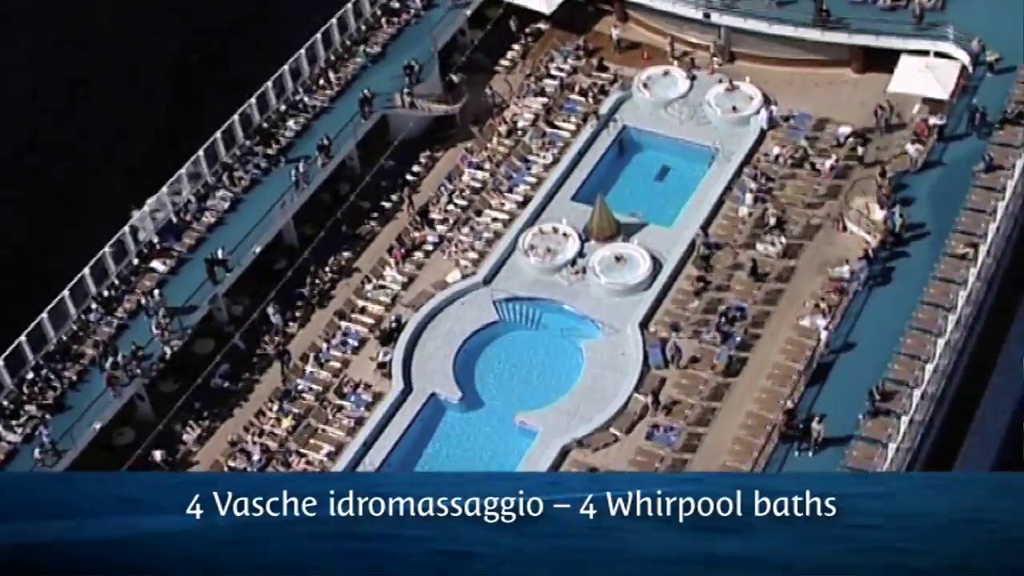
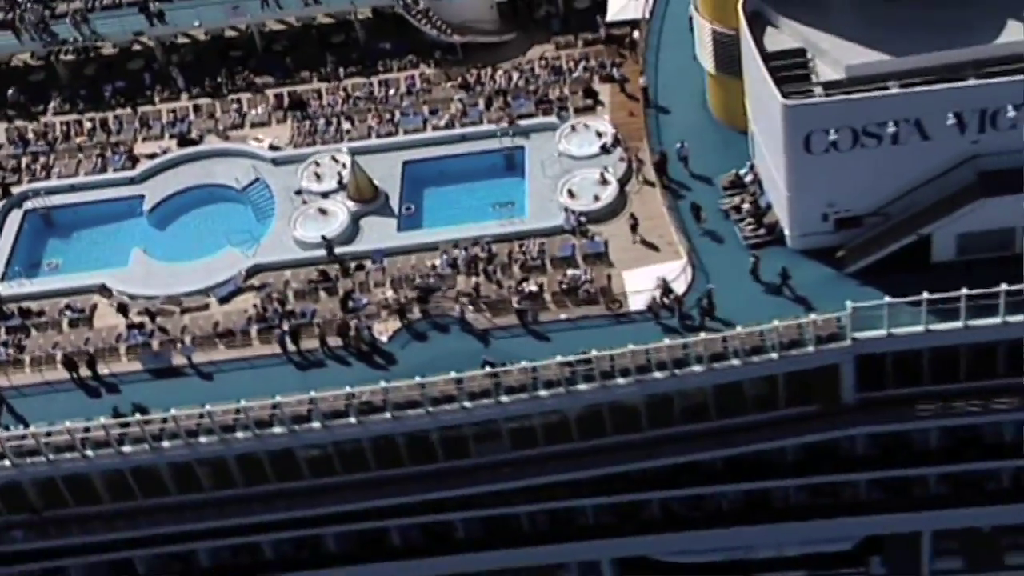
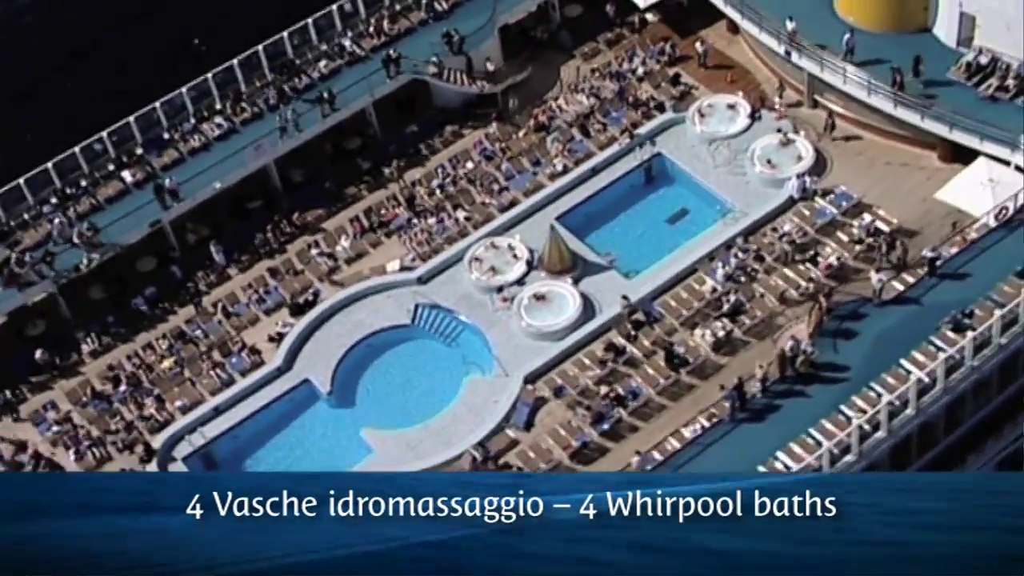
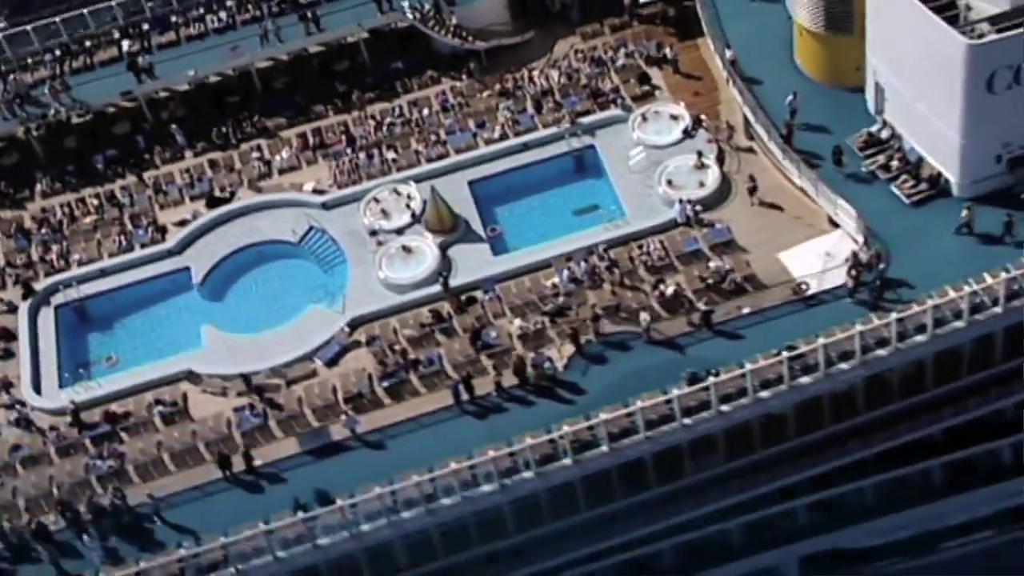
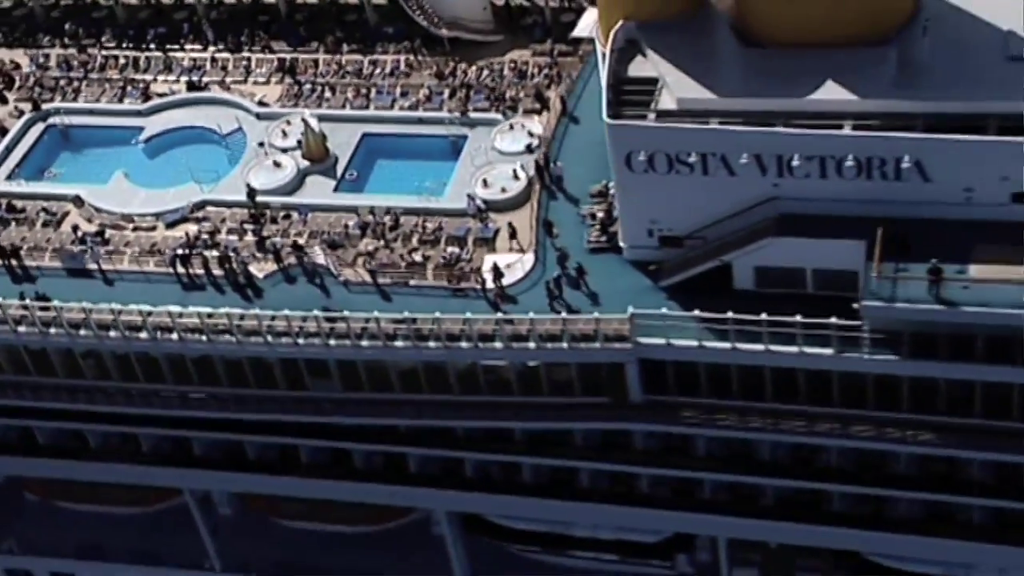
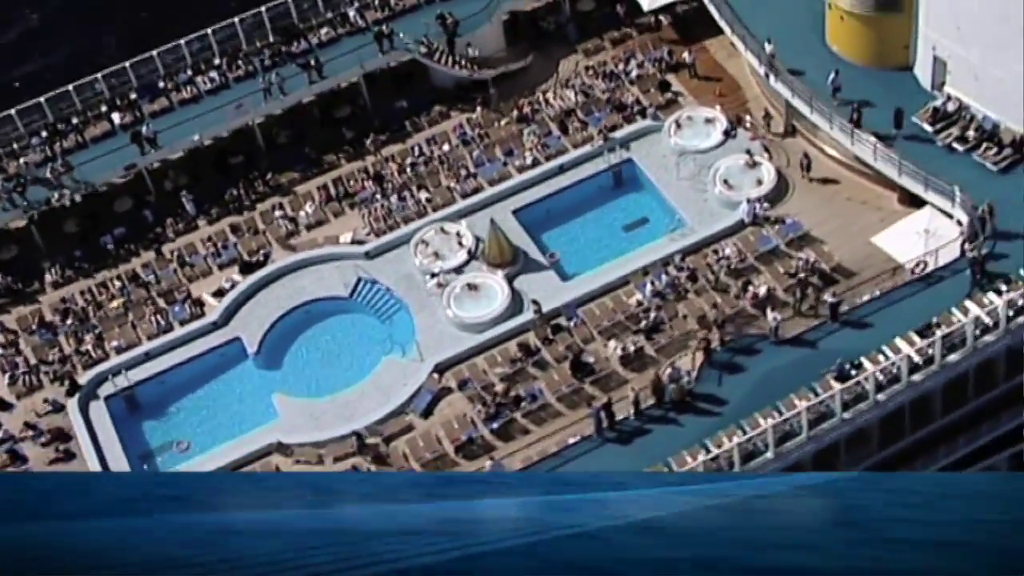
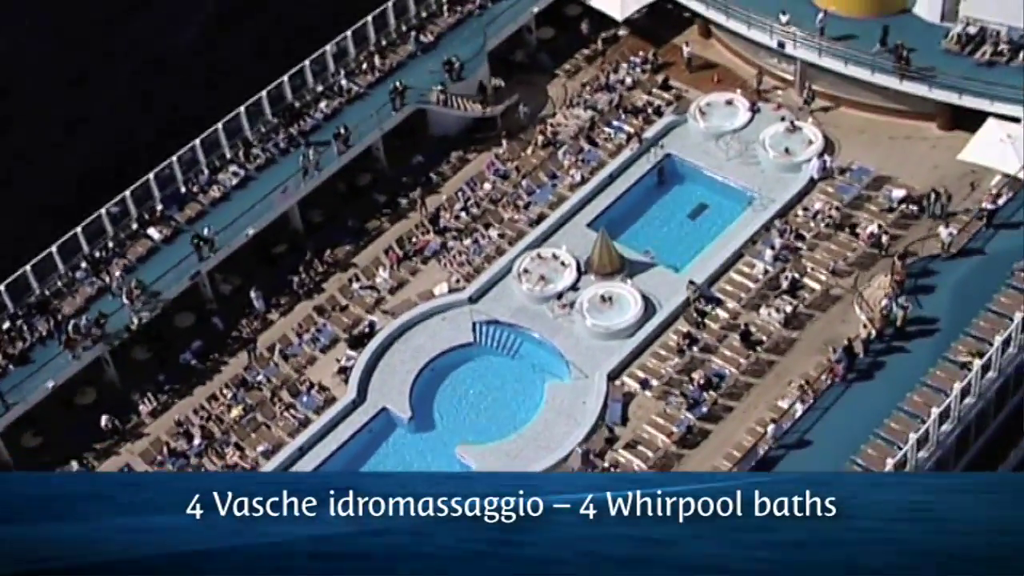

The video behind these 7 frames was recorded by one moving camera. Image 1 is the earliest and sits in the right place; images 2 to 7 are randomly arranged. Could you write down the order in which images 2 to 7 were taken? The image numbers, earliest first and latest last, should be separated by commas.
7, 3, 6, 4, 2, 5
